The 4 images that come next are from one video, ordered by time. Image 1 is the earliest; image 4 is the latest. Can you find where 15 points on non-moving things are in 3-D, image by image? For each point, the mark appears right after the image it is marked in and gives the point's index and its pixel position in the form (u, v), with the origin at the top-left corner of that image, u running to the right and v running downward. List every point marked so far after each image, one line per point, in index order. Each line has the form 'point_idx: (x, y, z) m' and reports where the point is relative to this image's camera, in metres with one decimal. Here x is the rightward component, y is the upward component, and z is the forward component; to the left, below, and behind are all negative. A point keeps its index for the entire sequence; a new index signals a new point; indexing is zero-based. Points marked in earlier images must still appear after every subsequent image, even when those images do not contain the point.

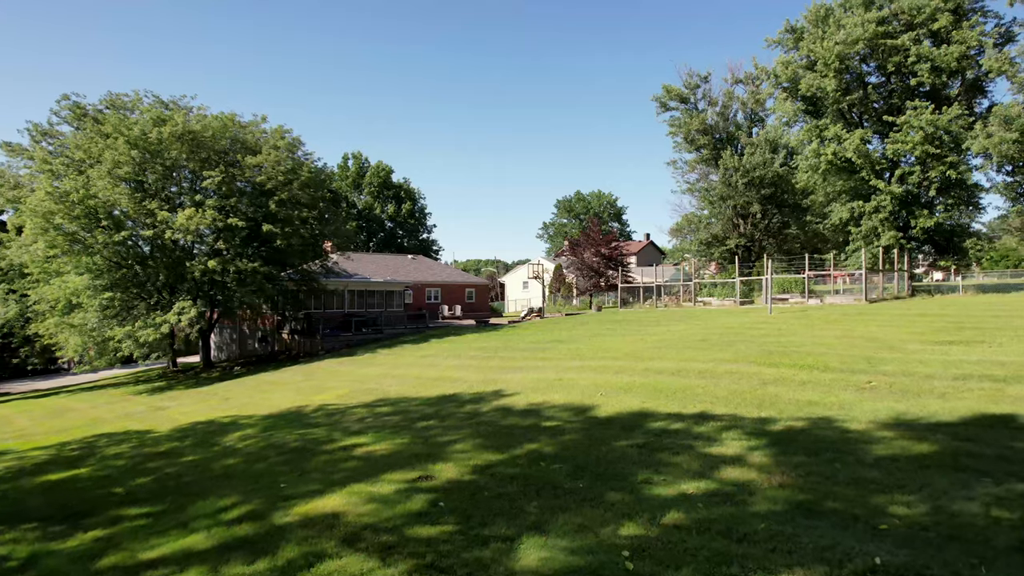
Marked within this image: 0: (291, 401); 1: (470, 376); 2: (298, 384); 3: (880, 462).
0: (-4.3, -2.2, +13.1) m
1: (-0.8, -1.7, +13.0) m
2: (-5.2, -2.3, +16.0) m
3: (+2.8, -1.3, +5.0) m
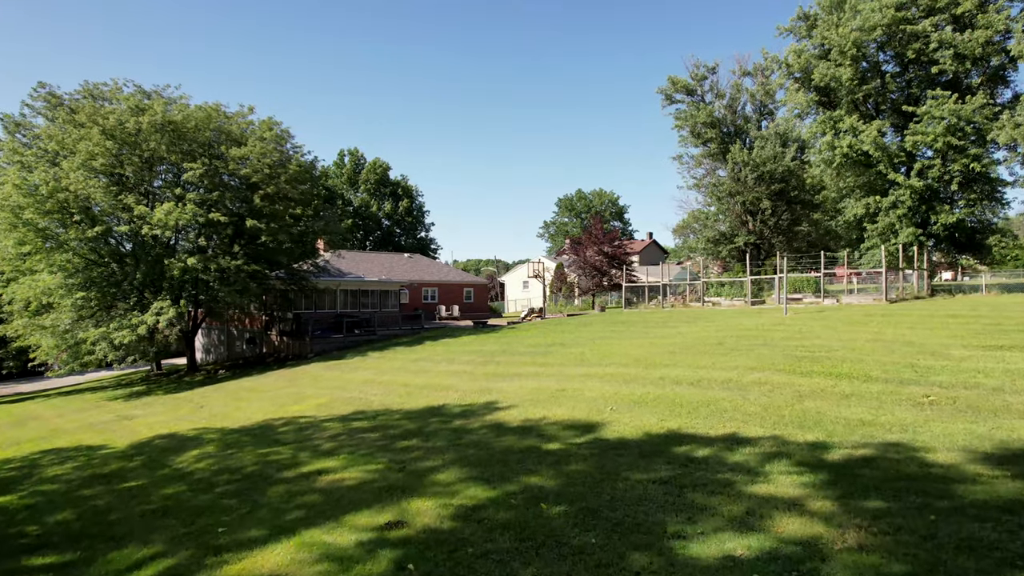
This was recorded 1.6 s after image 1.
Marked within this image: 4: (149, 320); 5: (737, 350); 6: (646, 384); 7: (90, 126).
0: (-4.4, -2.2, +11.8) m
1: (-0.9, -1.7, +11.8) m
2: (-5.2, -2.3, +14.8) m
3: (+2.7, -1.3, +3.8) m
4: (-10.6, -0.9, +19.6) m
5: (+4.1, -1.1, +12.3) m
6: (+1.9, -1.4, +9.5) m
7: (-12.6, +4.8, +20.0) m
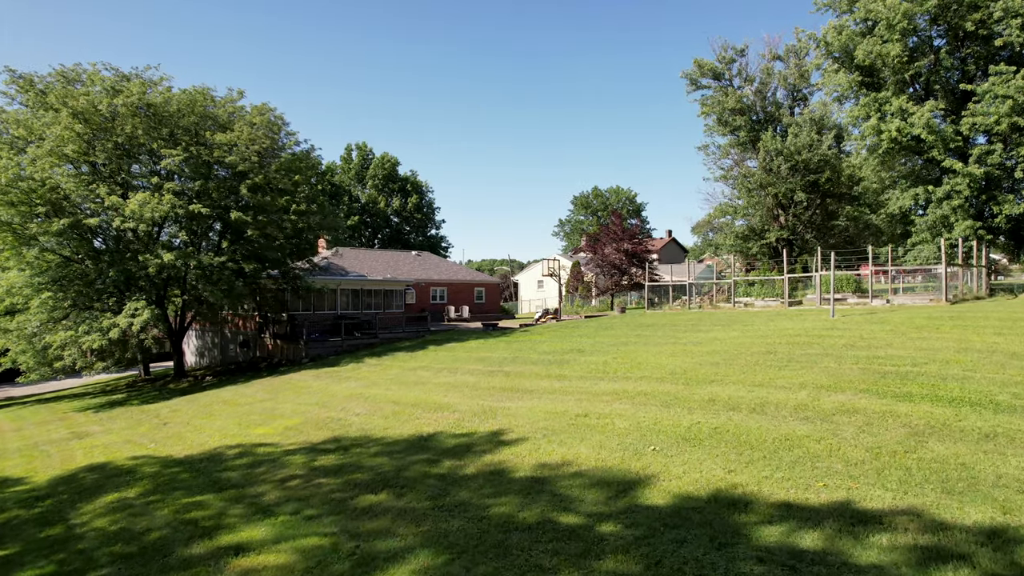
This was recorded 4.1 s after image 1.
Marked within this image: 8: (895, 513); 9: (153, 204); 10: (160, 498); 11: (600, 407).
0: (-4.2, -2.2, +9.9) m
1: (-0.7, -1.7, +9.7) m
2: (-5.0, -2.3, +12.8) m
3: (+2.7, -1.3, +1.7) m
4: (-10.3, -0.9, +17.7) m
5: (+4.3, -1.1, +10.1) m
6: (+2.0, -1.3, +7.3) m
7: (-12.3, +4.9, +18.2) m
8: (+2.2, -1.3, +3.9) m
9: (-9.3, +2.2, +17.3) m
10: (-3.4, -2.0, +6.5) m
11: (+1.1, -1.4, +8.1) m
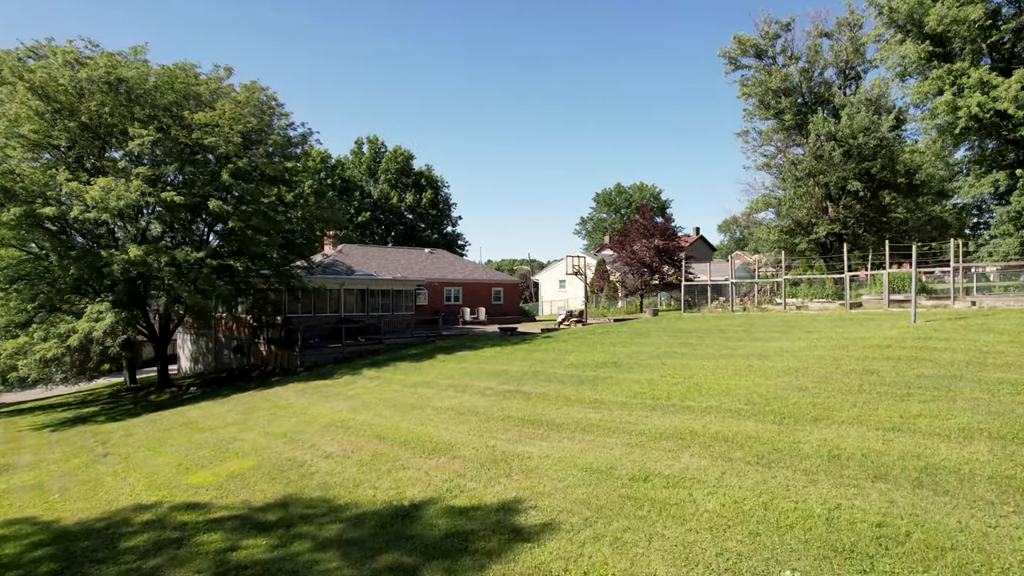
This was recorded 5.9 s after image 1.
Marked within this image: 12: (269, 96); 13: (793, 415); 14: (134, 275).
0: (-4.0, -2.2, +7.4) m
1: (-0.5, -1.7, +7.2) m
2: (-4.7, -2.3, +10.4) m
3: (+2.7, -1.2, -1.0) m
4: (-9.8, -0.9, +15.5) m
5: (+4.5, -1.1, +7.4) m
6: (+2.1, -1.3, +4.7) m
7: (-11.8, +4.9, +16.0) m
8: (+2.3, -1.3, +1.3) m
9: (-8.8, +2.2, +15.0) m
10: (-3.3, -2.0, +4.1) m
11: (+1.2, -1.4, +5.5) m
12: (-7.0, +5.5, +19.5) m
13: (+2.8, -1.3, +6.8) m
14: (-9.2, +0.3, +16.5) m
